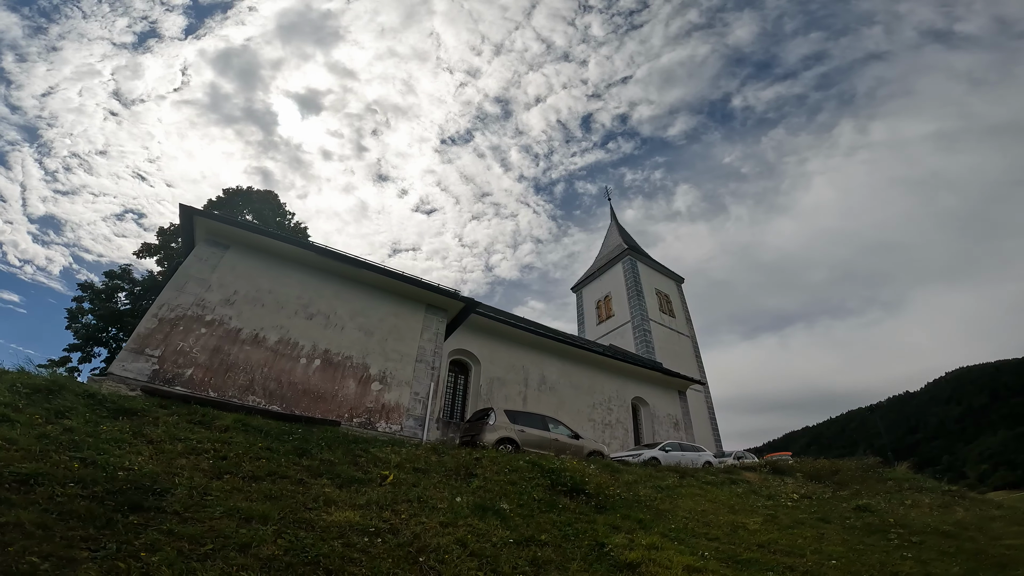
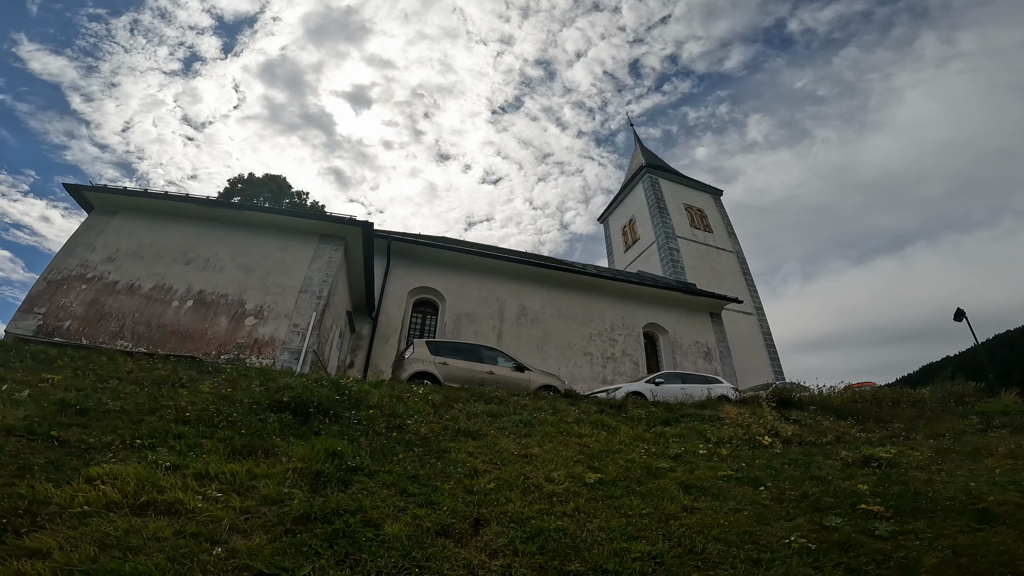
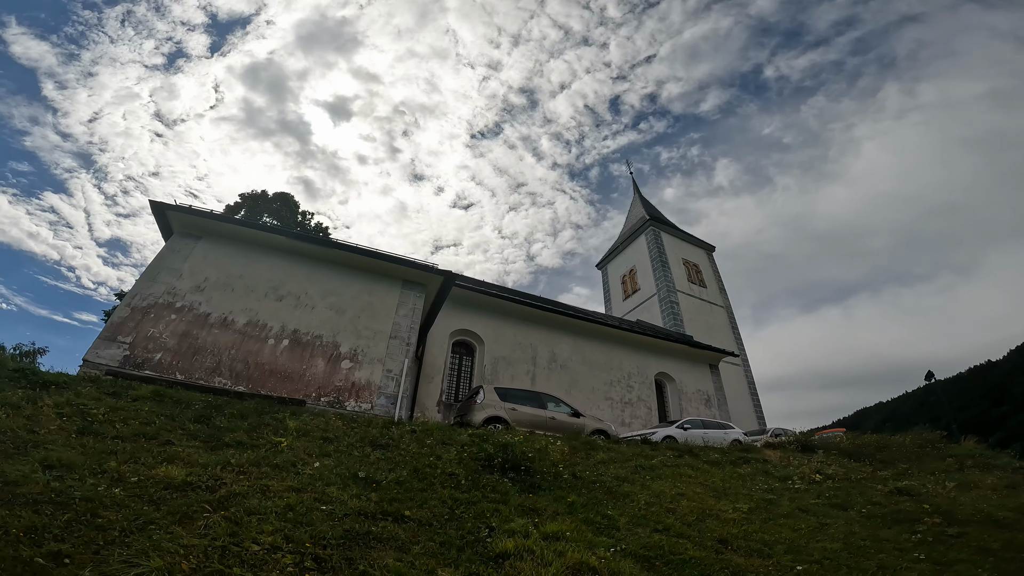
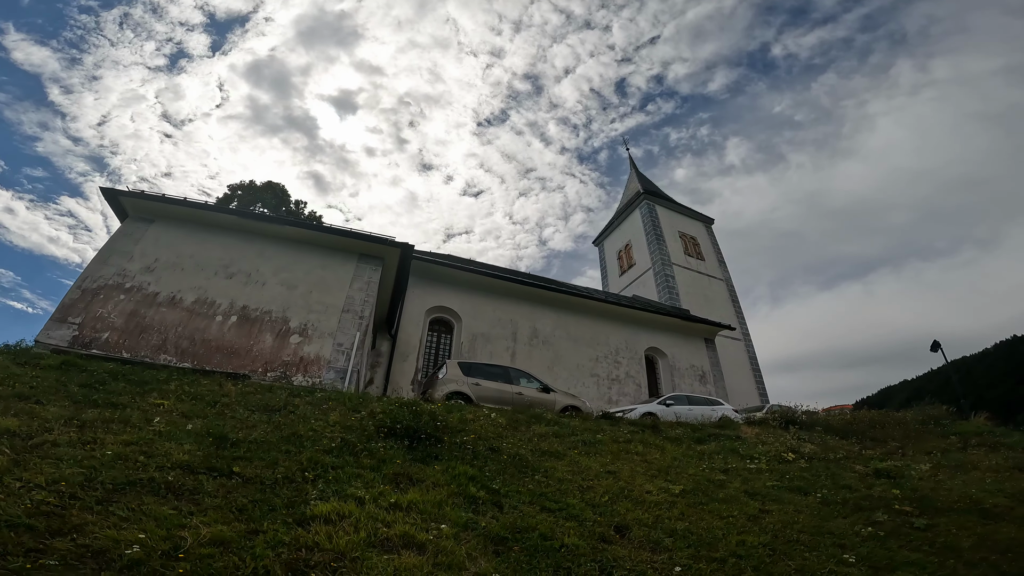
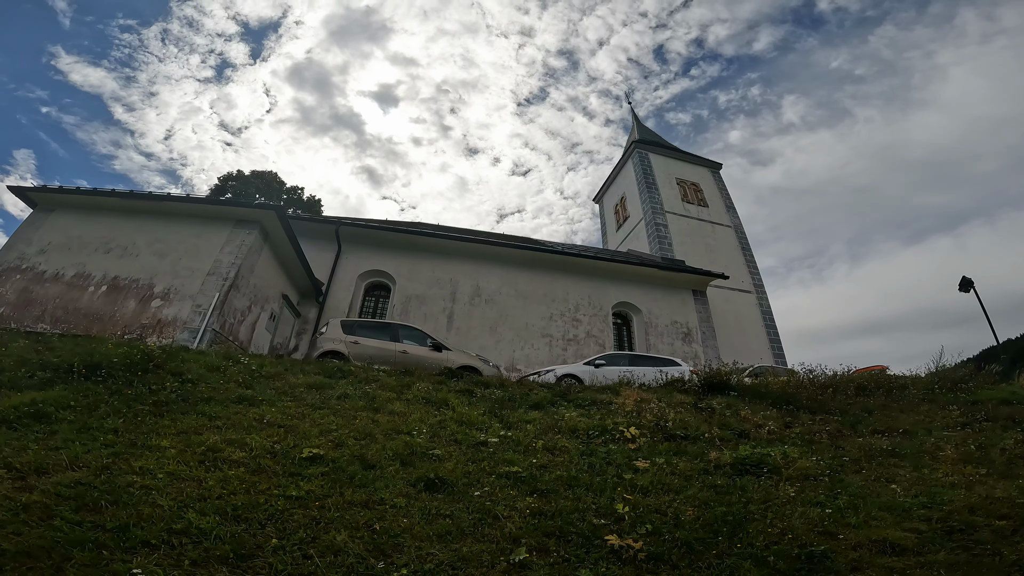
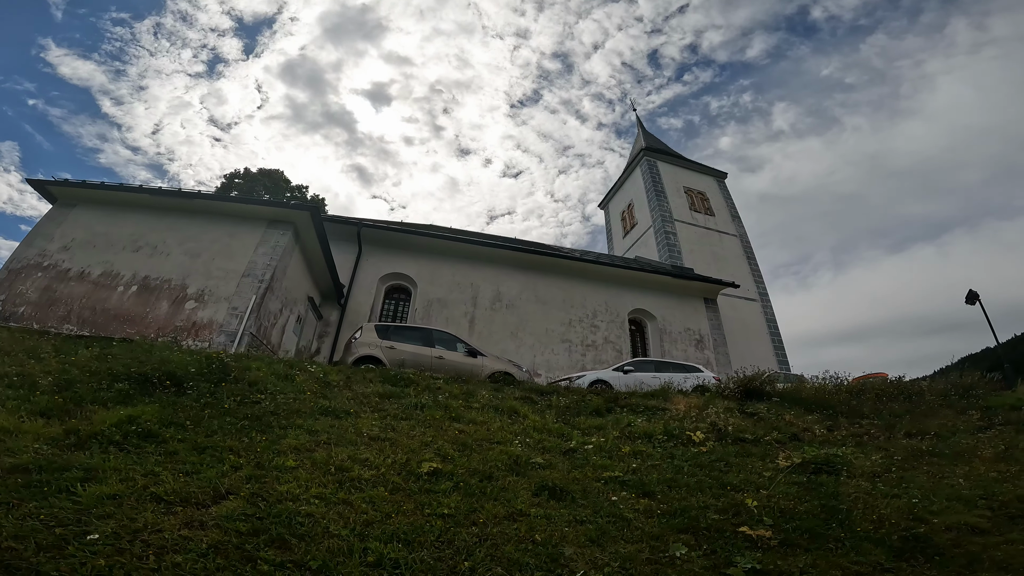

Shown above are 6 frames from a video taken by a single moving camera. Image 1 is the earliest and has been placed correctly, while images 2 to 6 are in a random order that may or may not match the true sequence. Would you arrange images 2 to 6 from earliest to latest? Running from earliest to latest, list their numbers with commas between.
3, 4, 2, 6, 5
